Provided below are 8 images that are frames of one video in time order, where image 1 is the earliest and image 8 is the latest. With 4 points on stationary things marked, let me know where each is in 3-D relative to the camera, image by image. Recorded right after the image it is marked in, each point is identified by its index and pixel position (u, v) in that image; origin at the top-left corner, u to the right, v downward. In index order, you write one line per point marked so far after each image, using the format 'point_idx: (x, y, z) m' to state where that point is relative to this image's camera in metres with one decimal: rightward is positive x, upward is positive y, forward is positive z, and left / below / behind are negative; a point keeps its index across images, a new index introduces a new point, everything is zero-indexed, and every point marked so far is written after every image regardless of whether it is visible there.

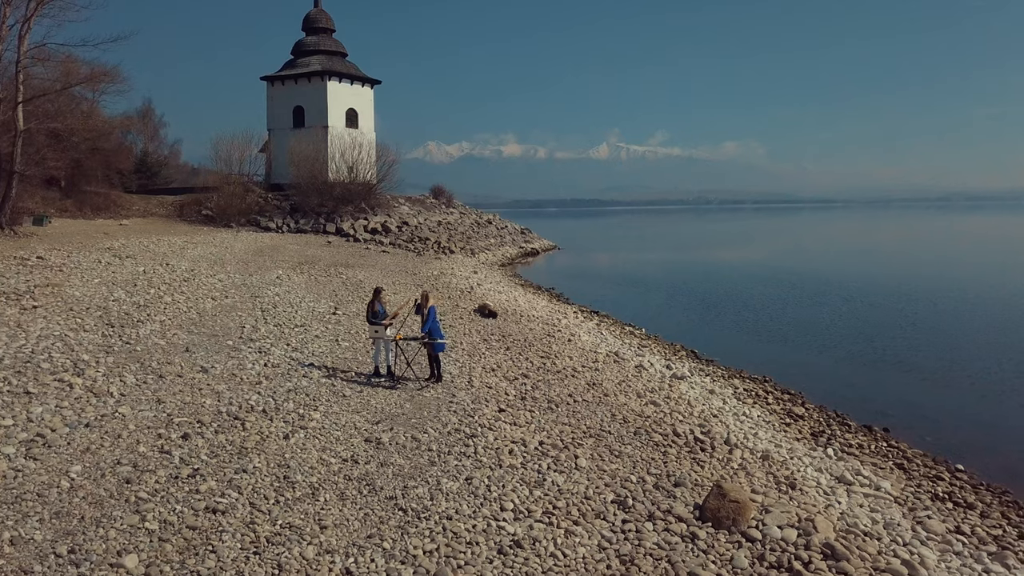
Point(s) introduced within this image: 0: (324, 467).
0: (-1.8, -1.6, +7.5) m
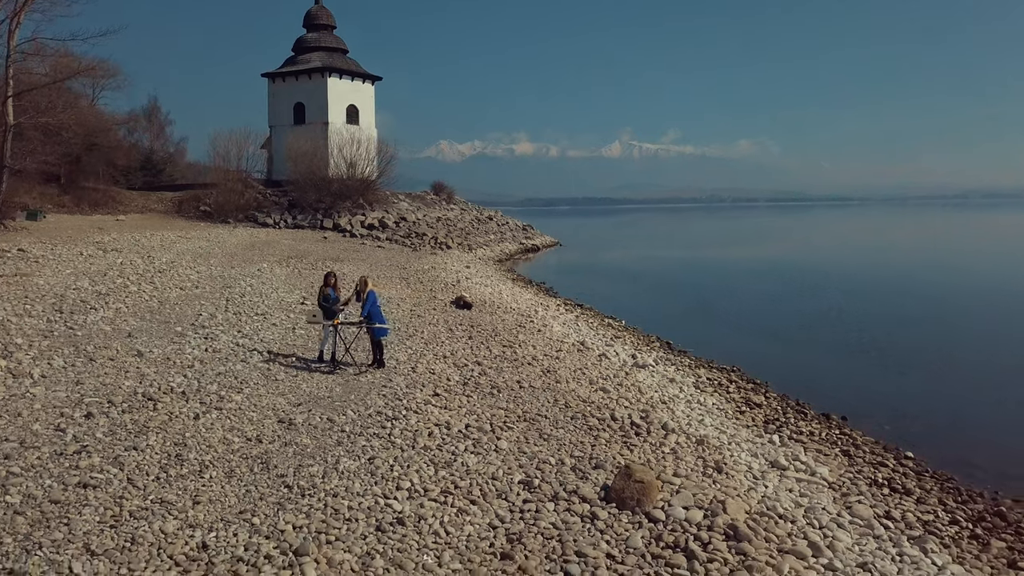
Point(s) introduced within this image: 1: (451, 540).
0: (-2.7, -1.4, +7.4) m
1: (-0.5, -1.9, +6.1) m
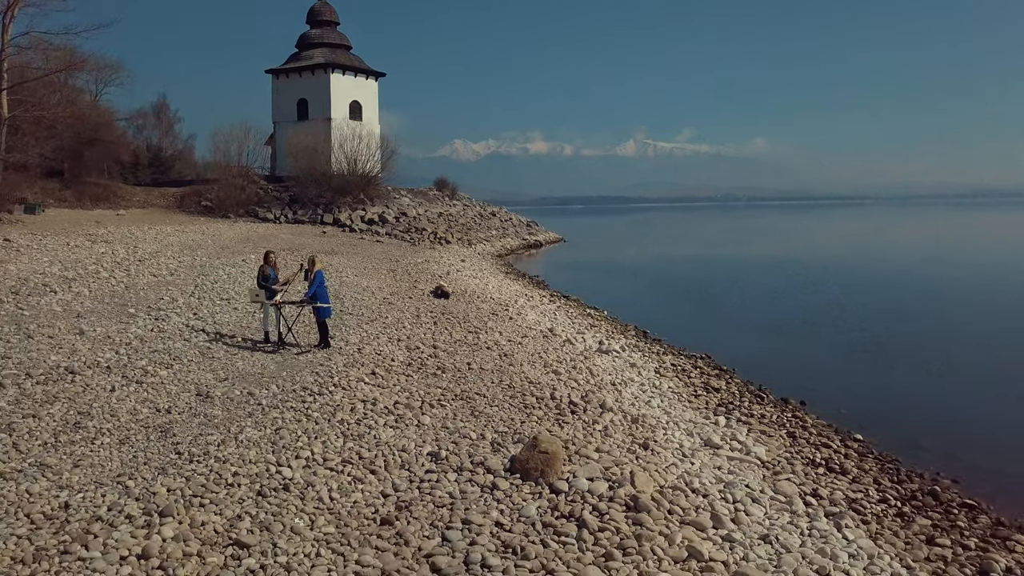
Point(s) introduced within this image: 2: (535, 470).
0: (-3.5, -1.1, +7.4) m
1: (-1.3, -1.6, +6.0) m
2: (+0.2, -1.6, +7.0) m
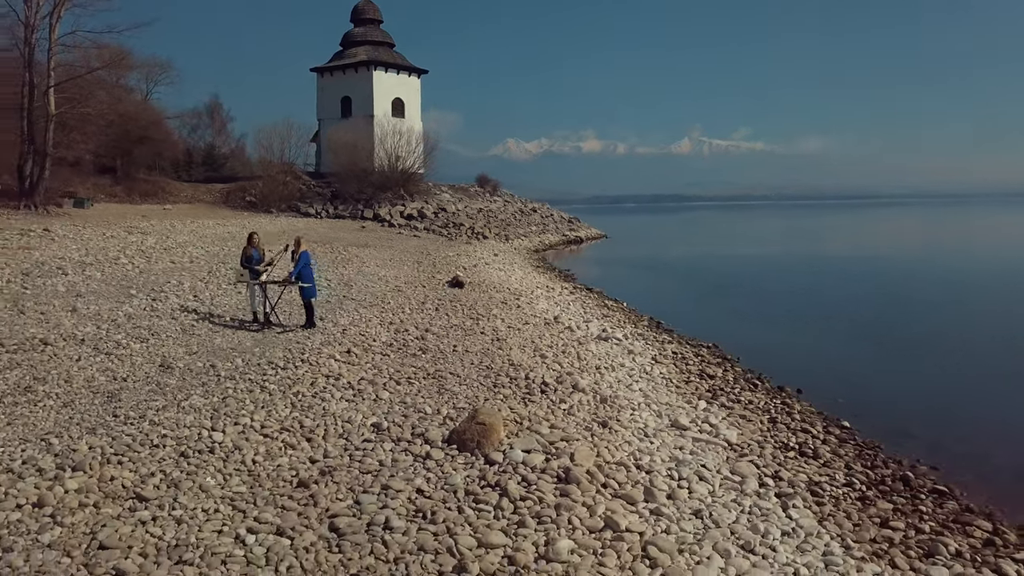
0: (-4.0, -0.9, +7.6) m
1: (-1.9, -1.4, +6.1) m
2: (-0.4, -1.3, +7.0) m
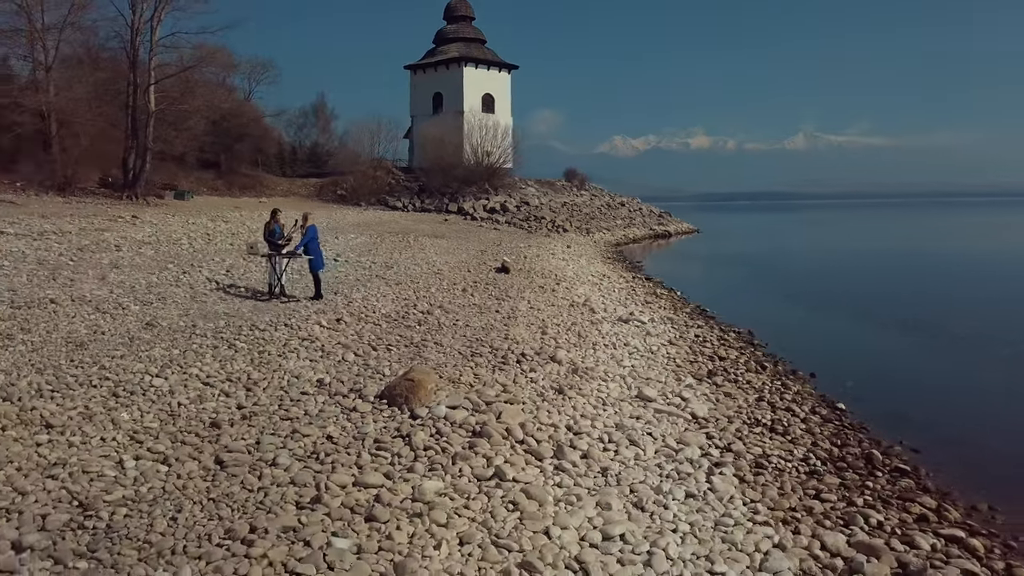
0: (-4.6, -0.5, +8.2) m
1: (-2.7, -1.0, +6.5) m
2: (-1.0, -1.0, +7.2) m
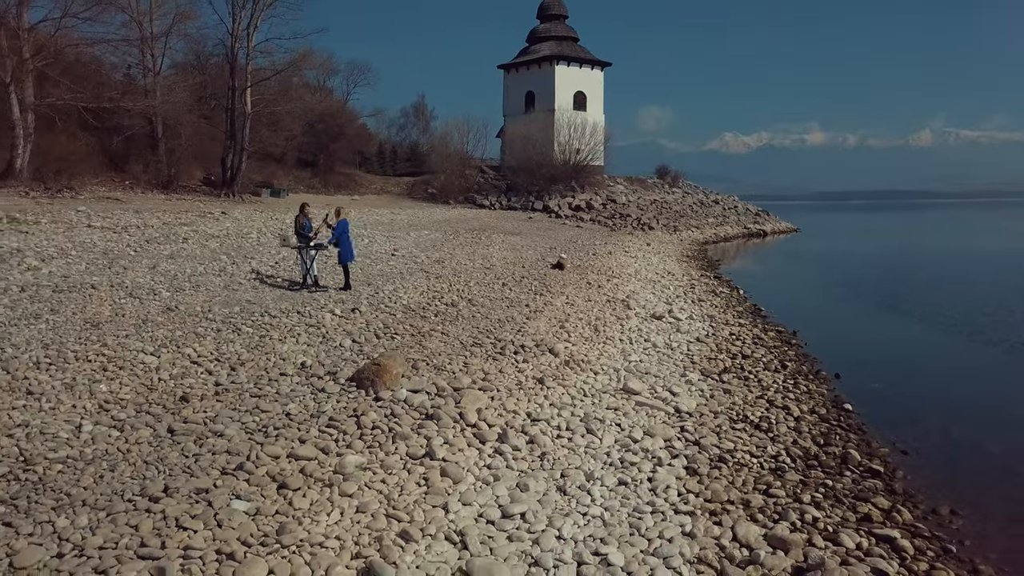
0: (-4.7, -0.3, +9.1) m
1: (-3.1, -0.8, +7.1) m
2: (-1.4, -0.9, +7.6) m
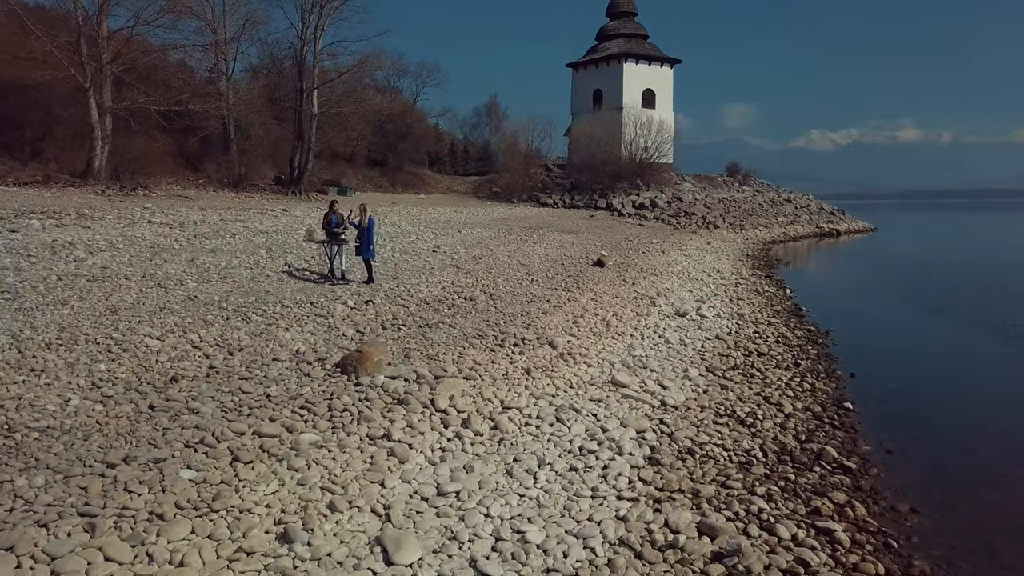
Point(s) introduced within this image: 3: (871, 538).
0: (-4.8, -0.2, +9.8) m
1: (-3.4, -0.7, +7.6) m
2: (-1.6, -0.8, +8.0) m
3: (+2.6, -1.8, +5.9) m
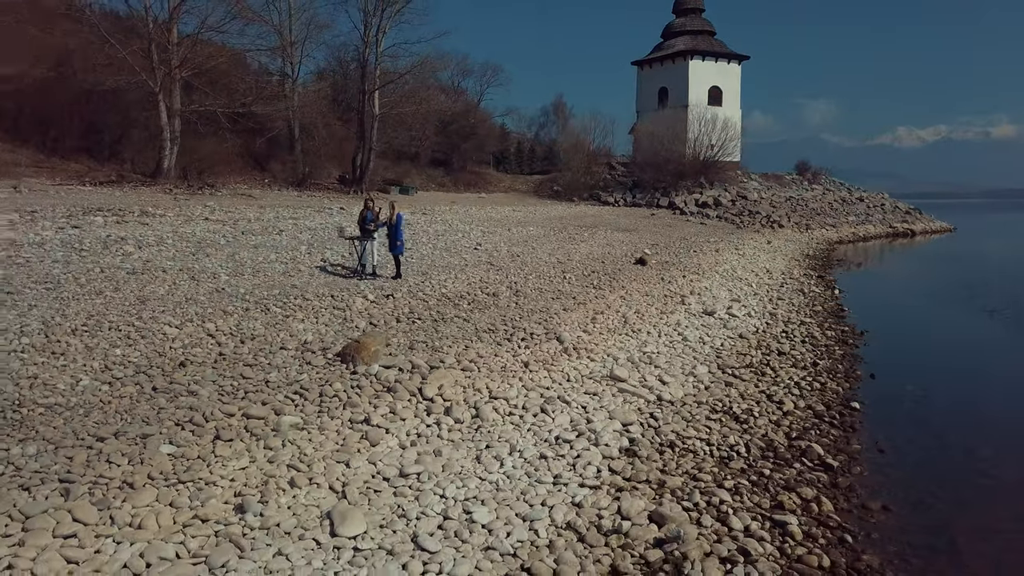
0: (-4.7, -0.1, +10.4) m
1: (-3.5, -0.6, +8.2) m
2: (-1.7, -0.7, +8.4) m
3: (+2.3, -1.8, +5.9) m
